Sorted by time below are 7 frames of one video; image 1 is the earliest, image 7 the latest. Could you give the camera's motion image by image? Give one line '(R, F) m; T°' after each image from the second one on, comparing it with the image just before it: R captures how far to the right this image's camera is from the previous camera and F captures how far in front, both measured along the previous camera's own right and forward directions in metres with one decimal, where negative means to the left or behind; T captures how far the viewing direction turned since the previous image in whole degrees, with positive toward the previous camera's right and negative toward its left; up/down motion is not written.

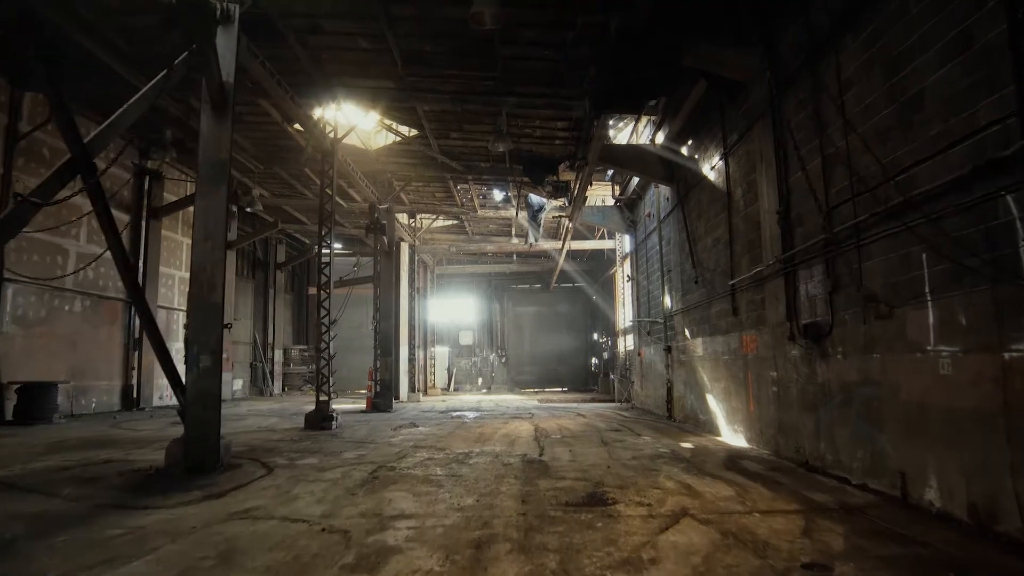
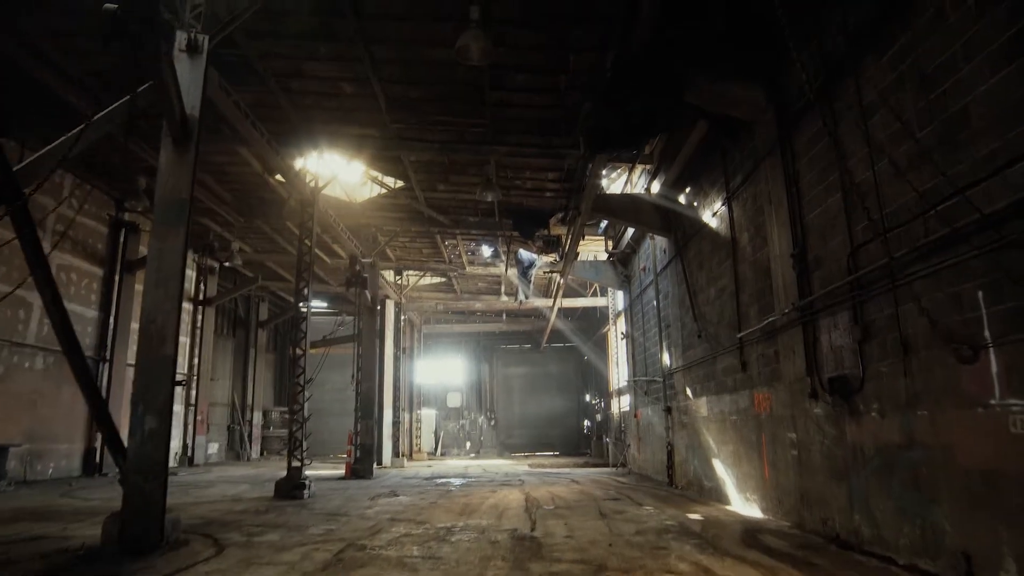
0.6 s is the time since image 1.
(0.0, +0.7) m; +1°
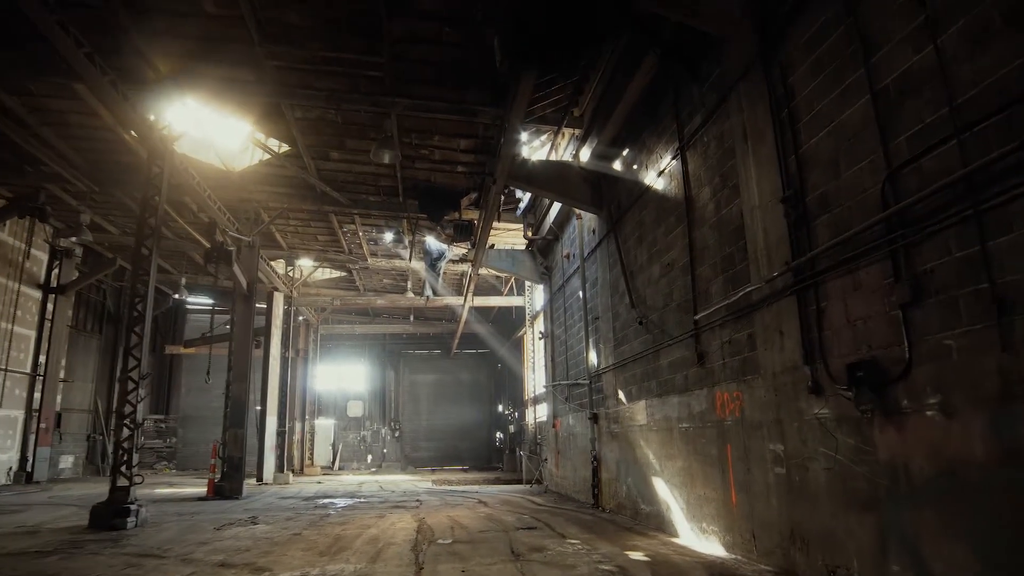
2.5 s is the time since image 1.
(+0.2, +1.9) m; +6°
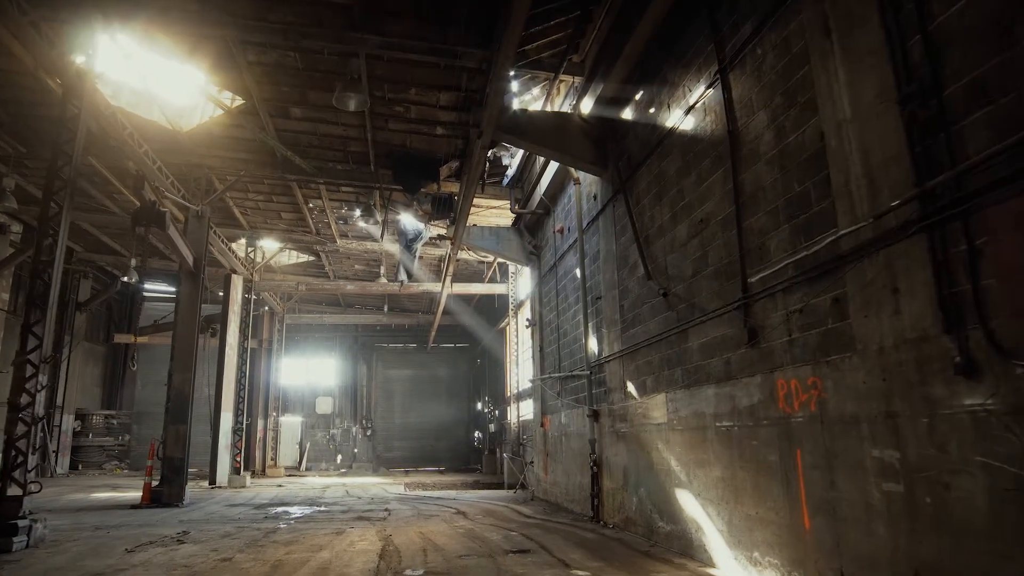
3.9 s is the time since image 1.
(-0.1, +1.4) m; +2°
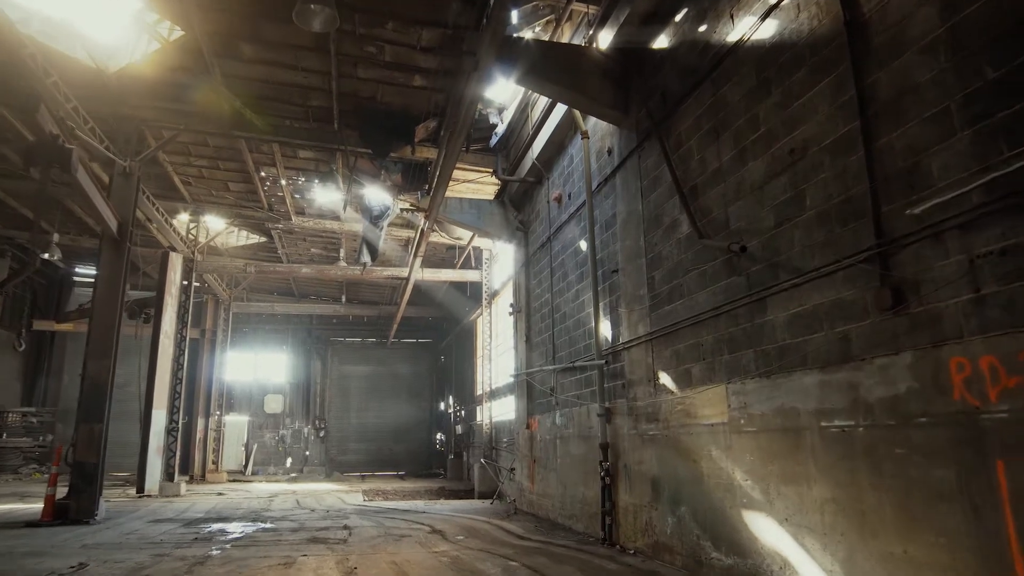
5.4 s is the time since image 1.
(-0.4, +1.4) m; +3°
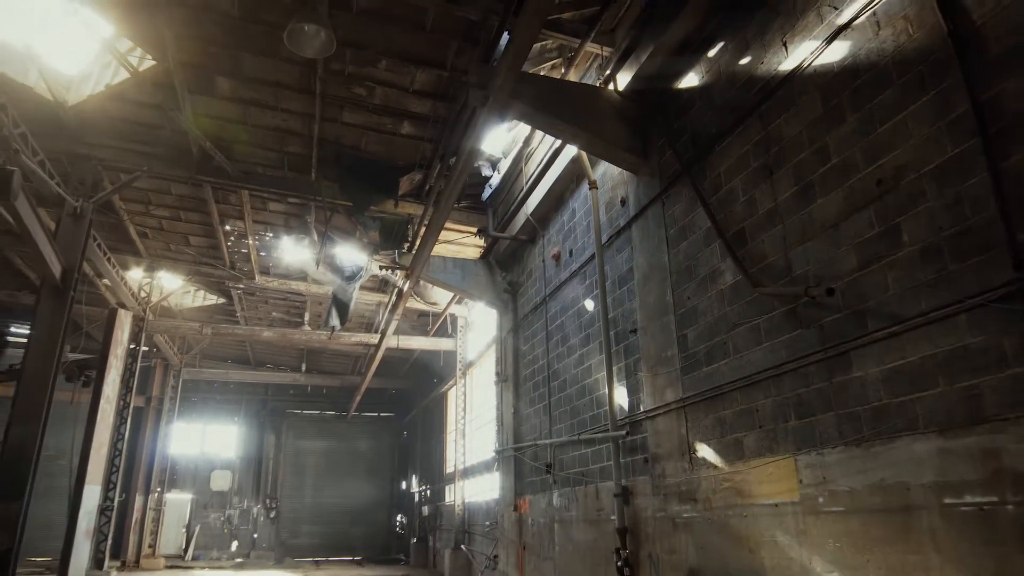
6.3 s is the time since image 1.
(-0.4, +0.7) m; +4°
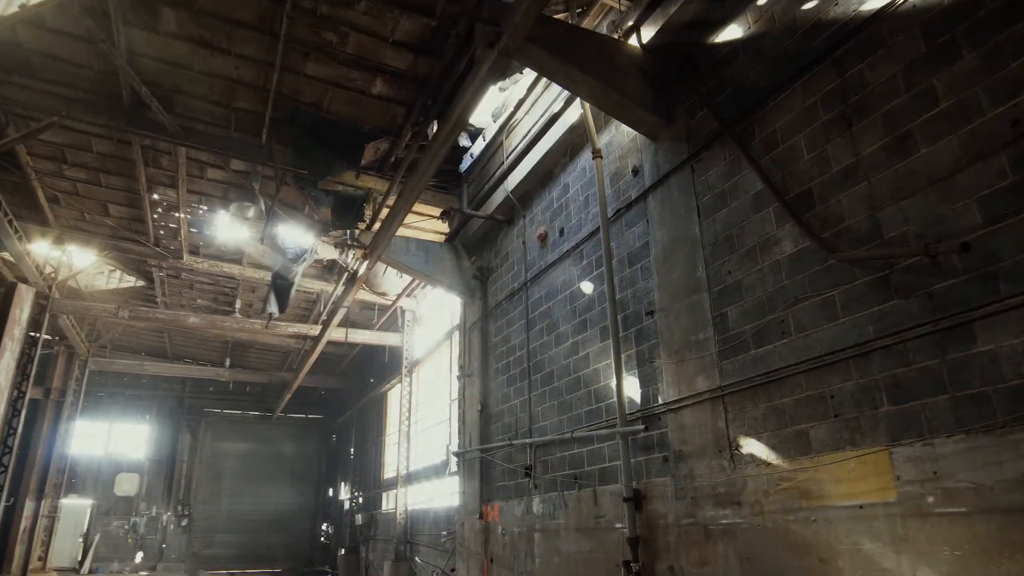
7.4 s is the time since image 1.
(-0.5, +0.8) m; +6°
